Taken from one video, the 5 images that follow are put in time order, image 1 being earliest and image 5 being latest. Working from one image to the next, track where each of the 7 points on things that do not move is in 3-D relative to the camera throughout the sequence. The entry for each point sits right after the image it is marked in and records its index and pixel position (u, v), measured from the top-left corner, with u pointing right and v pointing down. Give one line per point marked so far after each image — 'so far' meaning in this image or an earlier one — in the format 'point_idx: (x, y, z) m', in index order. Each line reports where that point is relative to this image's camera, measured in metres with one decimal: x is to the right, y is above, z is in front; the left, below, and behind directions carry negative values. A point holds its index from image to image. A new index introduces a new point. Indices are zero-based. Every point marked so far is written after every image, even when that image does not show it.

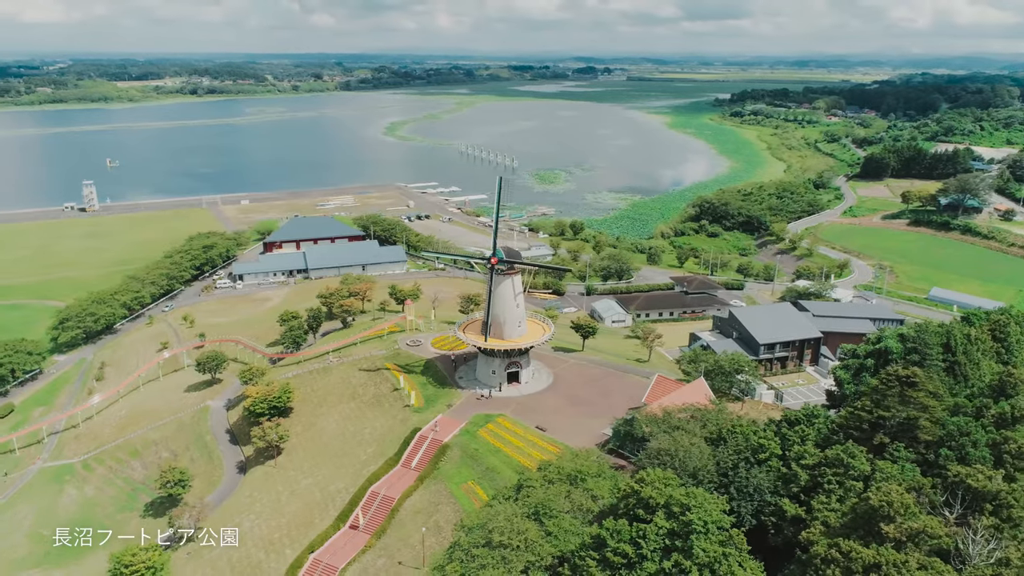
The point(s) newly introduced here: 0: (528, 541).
0: (+0.3, -5.1, +14.6) m
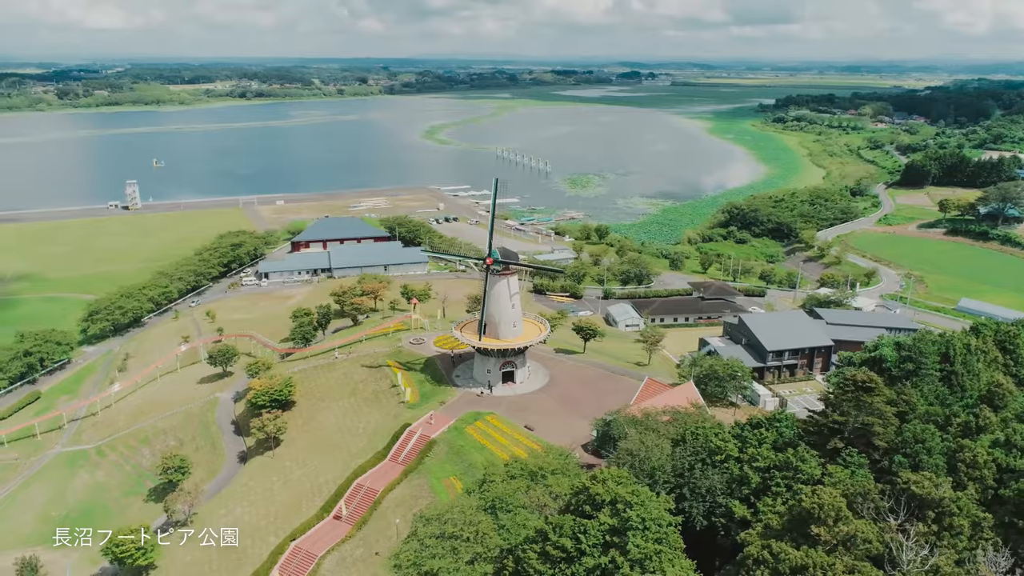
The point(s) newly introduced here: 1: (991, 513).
0: (-0.7, -5.0, +14.9) m
1: (+8.5, -4.0, +13.1) m
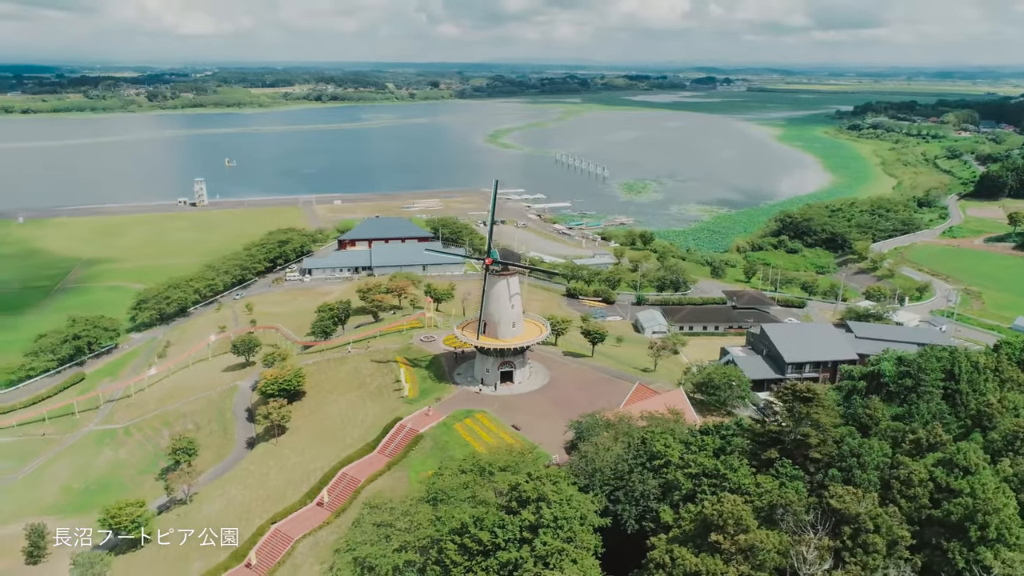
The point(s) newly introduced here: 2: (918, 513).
0: (-2.1, -4.9, +15.3) m
1: (+7.0, -4.2, +12.6) m
2: (+7.1, -4.0, +13.0) m
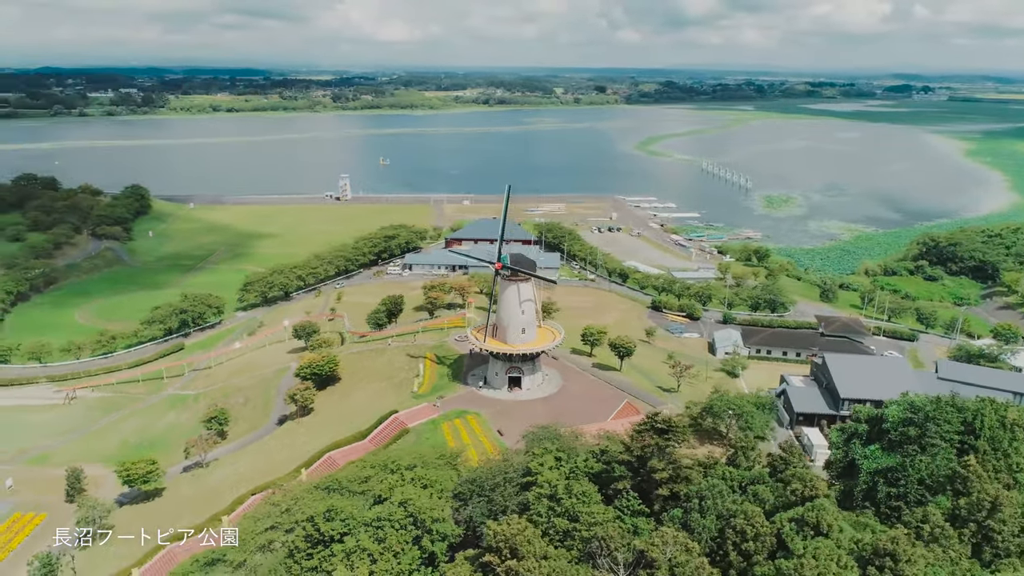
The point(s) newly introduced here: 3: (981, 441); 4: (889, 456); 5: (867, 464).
0: (-4.8, -4.8, +16.0) m
1: (+3.5, -4.7, +11.4) m
2: (+3.7, -4.5, +11.8) m
3: (+12.3, -4.0, +19.4) m
4: (+10.1, -4.5, +19.8) m
5: (+9.6, -4.7, +19.8) m
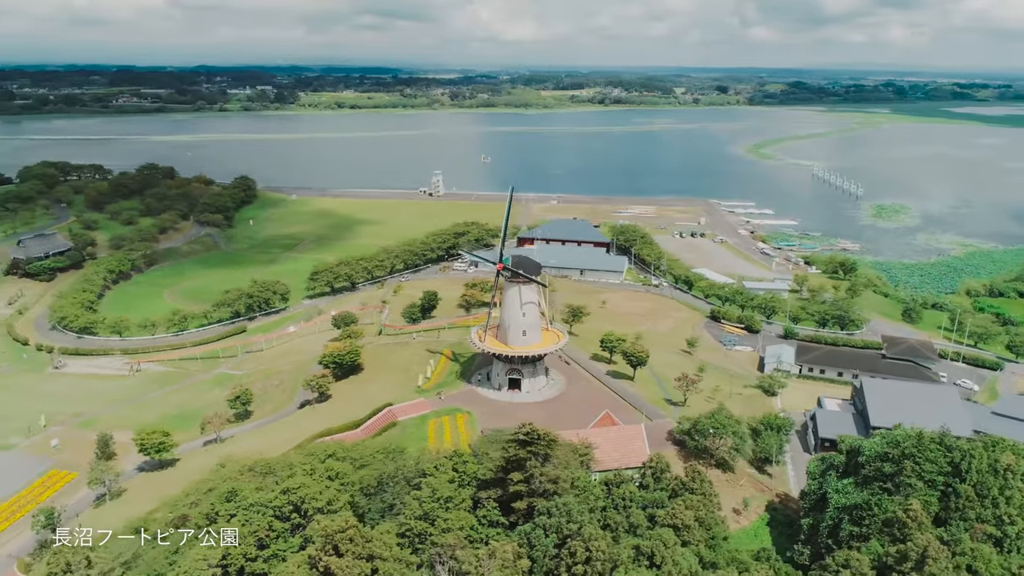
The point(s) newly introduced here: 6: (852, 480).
0: (-6.7, -4.6, +16.9) m
1: (+0.7, -4.9, +11.0) m
2: (+1.0, -4.6, +11.3) m
3: (+10.7, -4.6, +17.5) m
4: (+8.6, -5.0, +18.2) m
5: (+8.0, -5.2, +18.3) m
6: (+8.8, -4.9, +18.9) m
